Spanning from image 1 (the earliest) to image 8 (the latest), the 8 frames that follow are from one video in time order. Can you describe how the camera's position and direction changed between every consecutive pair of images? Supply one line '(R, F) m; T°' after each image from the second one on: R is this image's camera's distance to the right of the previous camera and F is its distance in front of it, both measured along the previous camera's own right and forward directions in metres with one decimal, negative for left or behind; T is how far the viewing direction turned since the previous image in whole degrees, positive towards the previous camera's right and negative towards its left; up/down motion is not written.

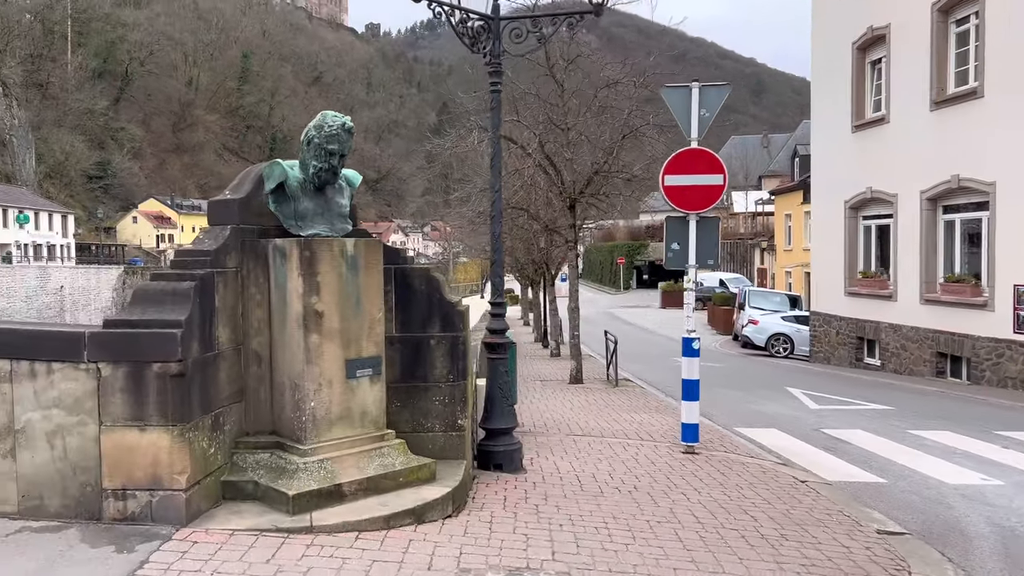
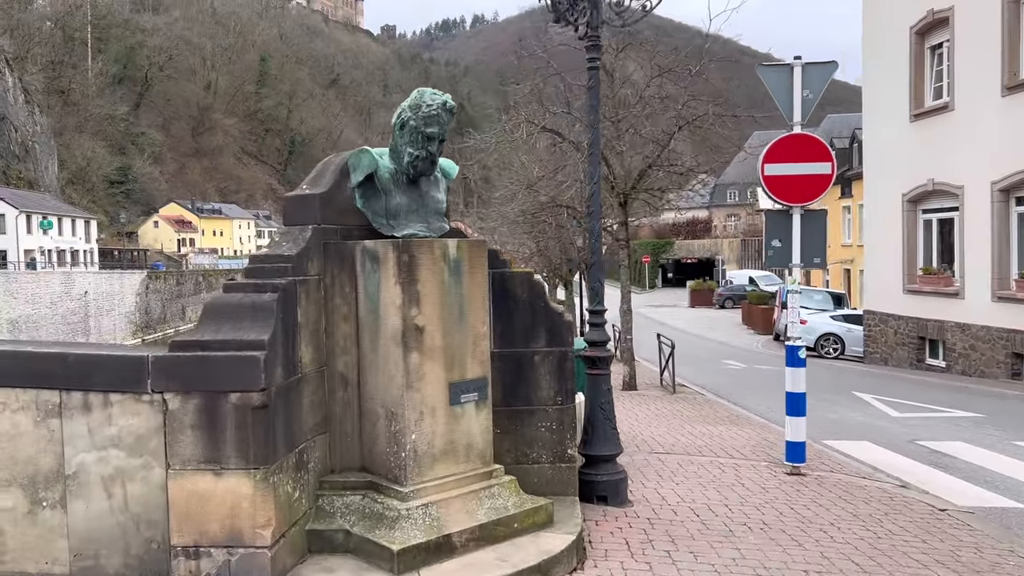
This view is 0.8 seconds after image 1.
(-0.4, +0.5) m; -1°
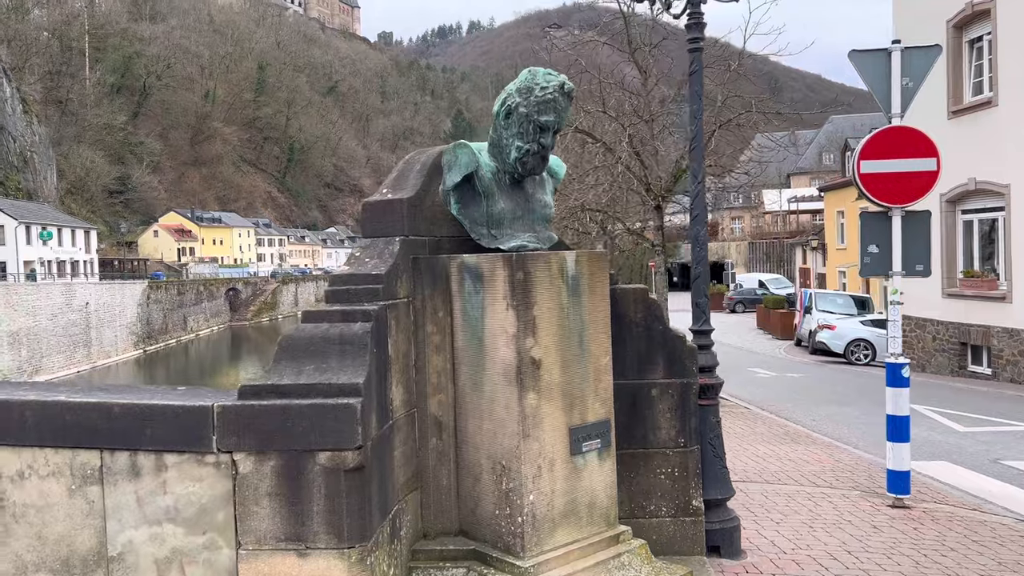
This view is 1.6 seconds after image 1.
(-0.4, +0.5) m; 0°
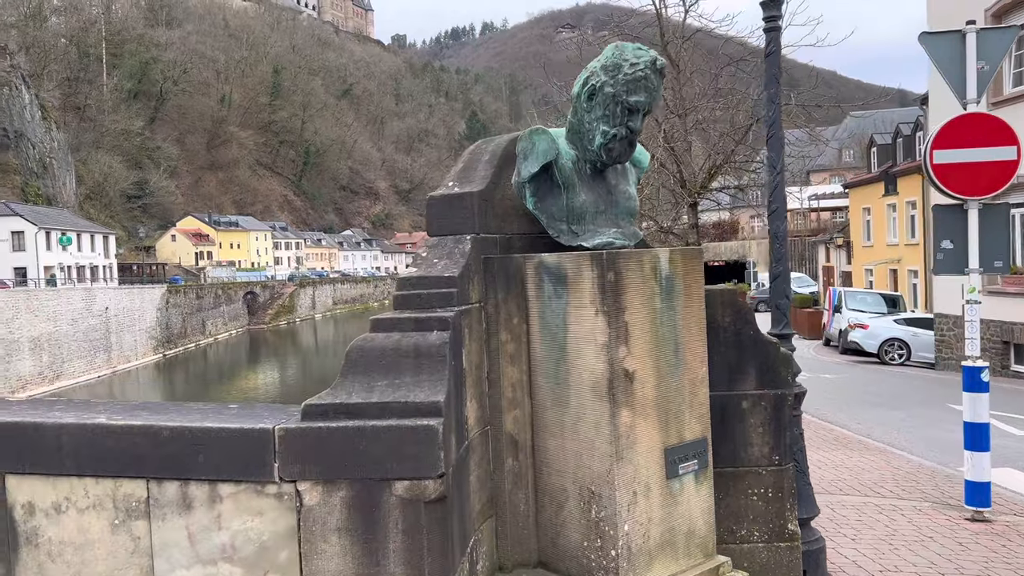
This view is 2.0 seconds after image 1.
(-0.2, +0.2) m; -1°
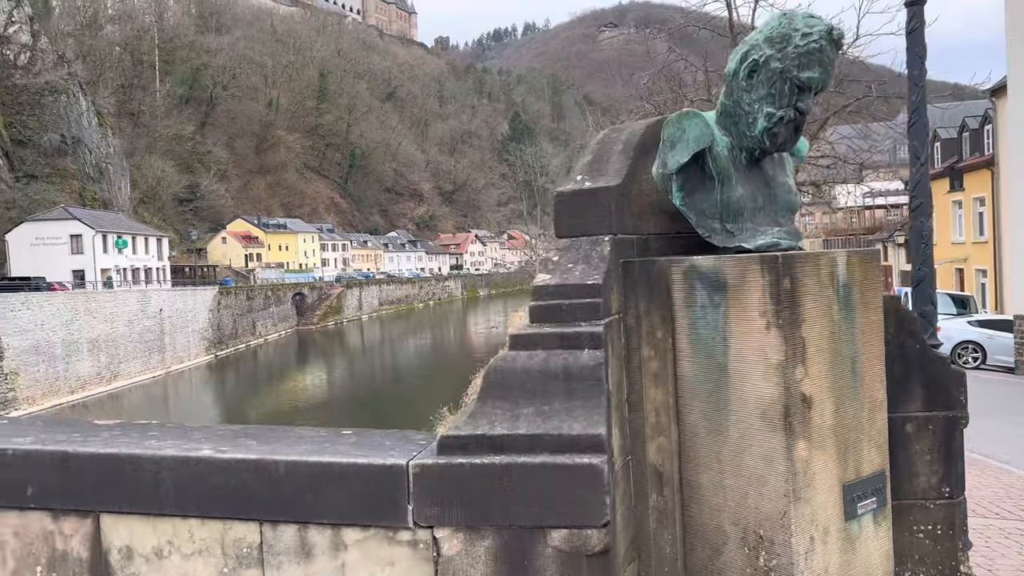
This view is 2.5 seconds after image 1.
(-0.2, +0.2) m; -3°
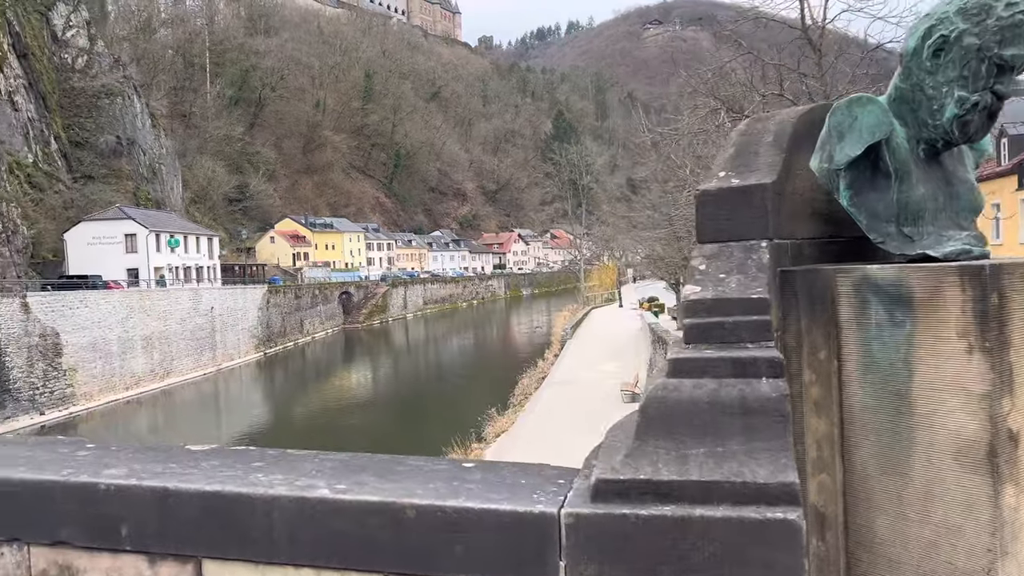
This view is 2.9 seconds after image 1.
(-0.2, +0.2) m; -3°
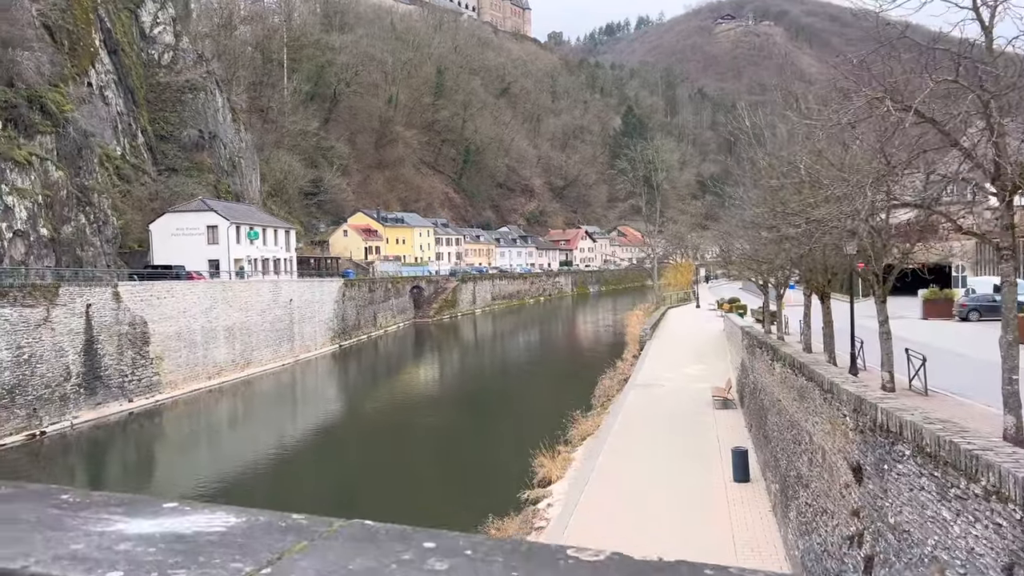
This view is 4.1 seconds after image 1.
(-0.6, +0.5) m; -4°
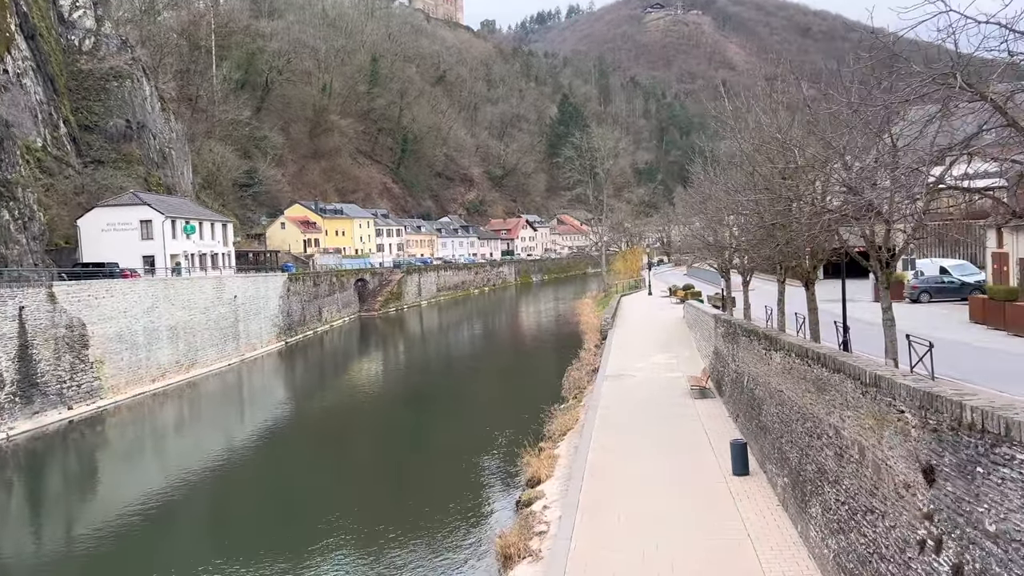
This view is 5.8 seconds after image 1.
(-0.9, +0.7) m; +5°
